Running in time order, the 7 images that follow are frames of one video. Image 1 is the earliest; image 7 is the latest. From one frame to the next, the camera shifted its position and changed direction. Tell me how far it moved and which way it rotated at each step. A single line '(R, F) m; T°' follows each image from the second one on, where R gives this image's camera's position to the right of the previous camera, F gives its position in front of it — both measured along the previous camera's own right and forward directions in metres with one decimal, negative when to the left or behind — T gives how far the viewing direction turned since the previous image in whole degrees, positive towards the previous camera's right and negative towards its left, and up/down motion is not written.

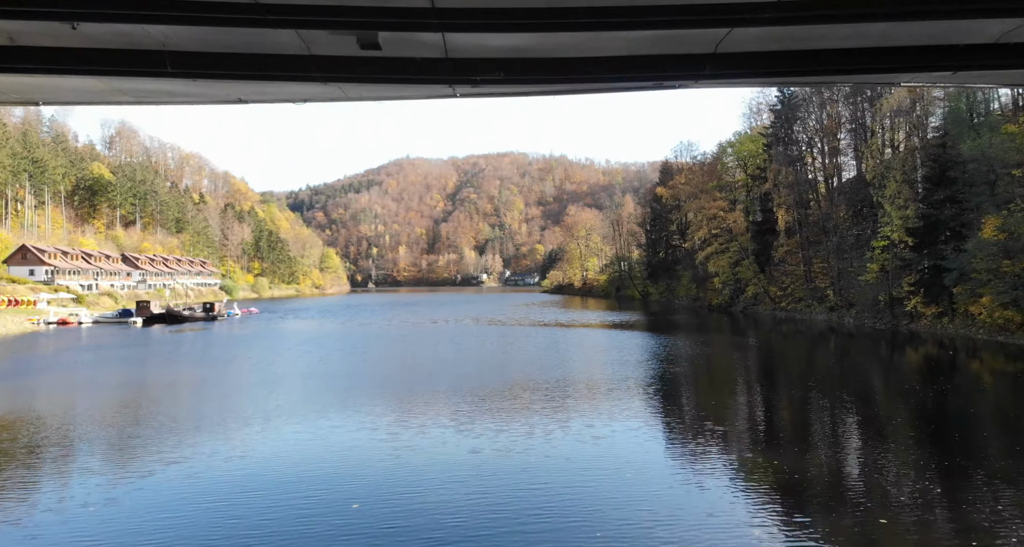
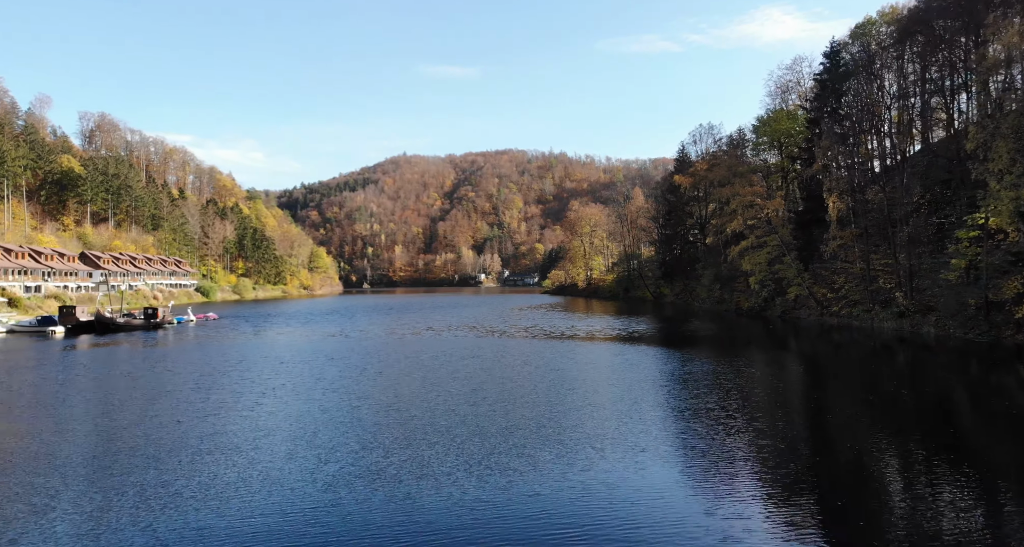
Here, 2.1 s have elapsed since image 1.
(0.0, +7.8) m; 0°
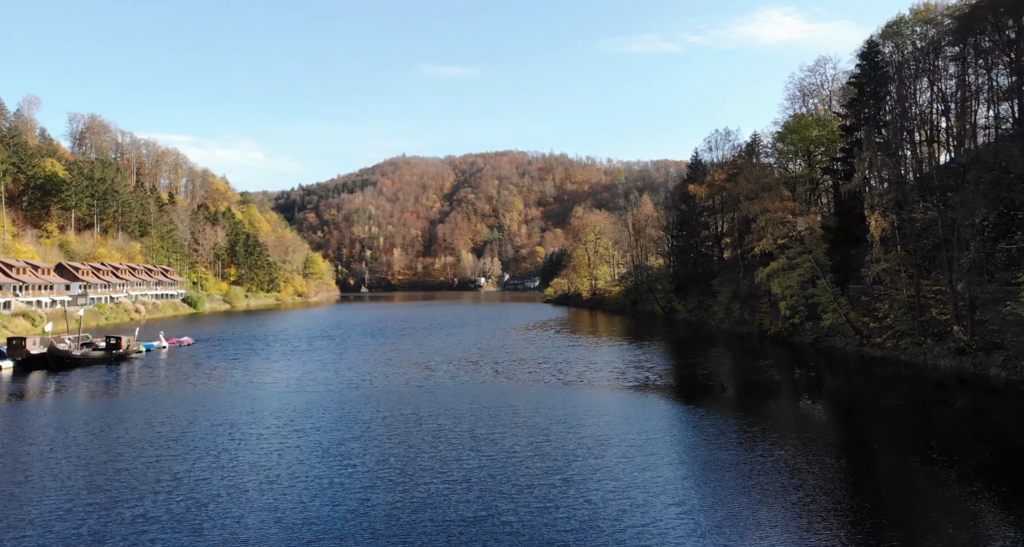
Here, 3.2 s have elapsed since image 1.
(-0.3, +4.3) m; 0°
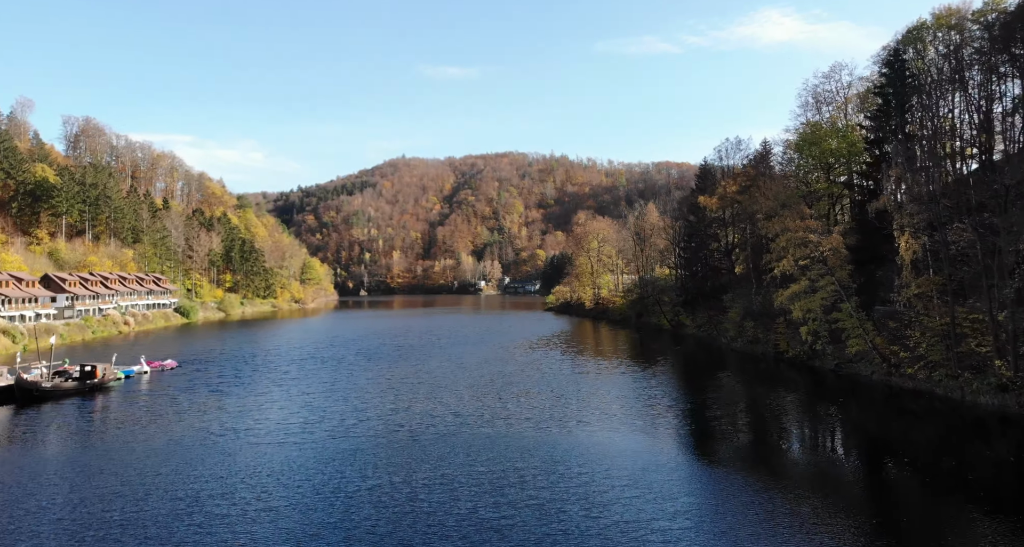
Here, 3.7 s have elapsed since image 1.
(-0.2, +2.5) m; 0°
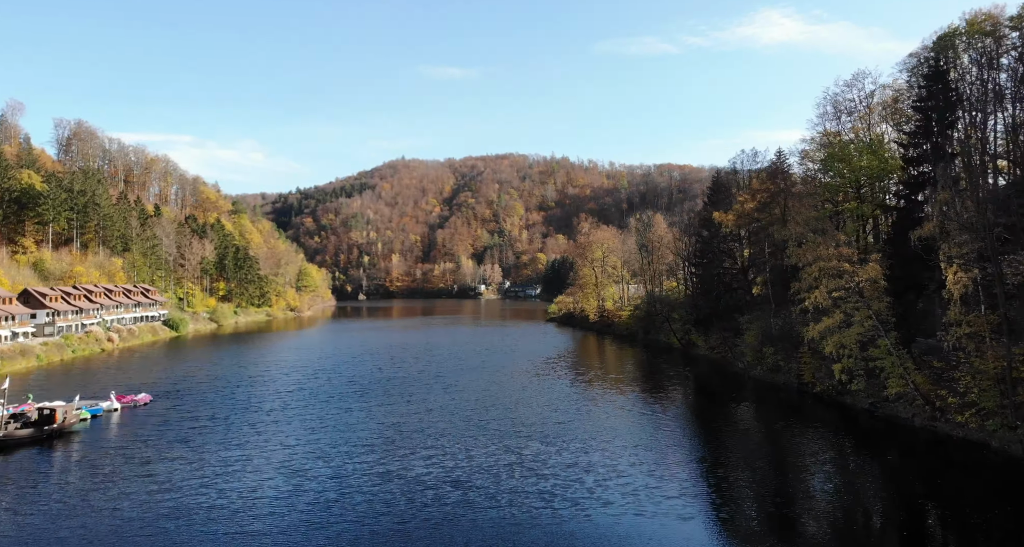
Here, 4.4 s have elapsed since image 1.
(-0.2, +3.3) m; 0°
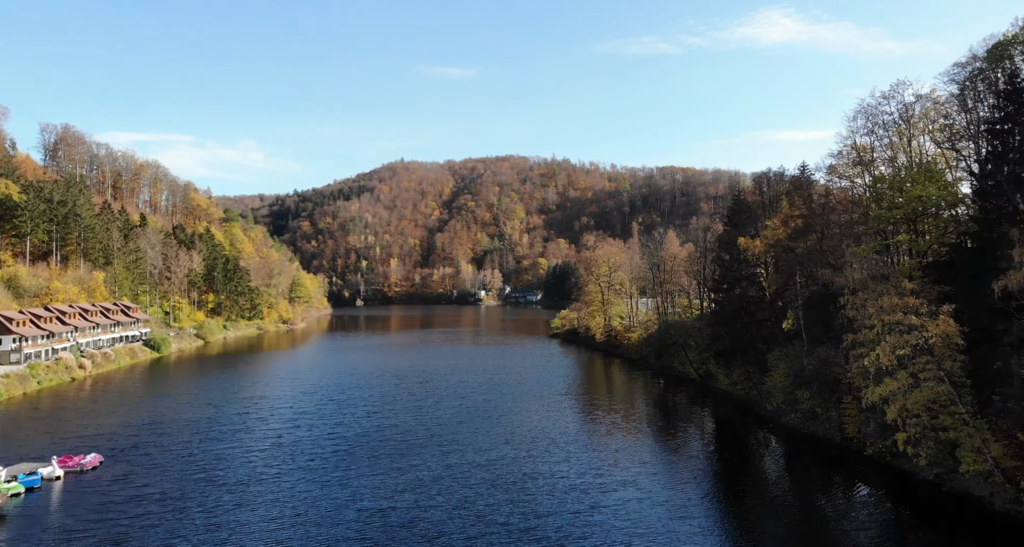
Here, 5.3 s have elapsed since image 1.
(-0.3, +5.0) m; 0°
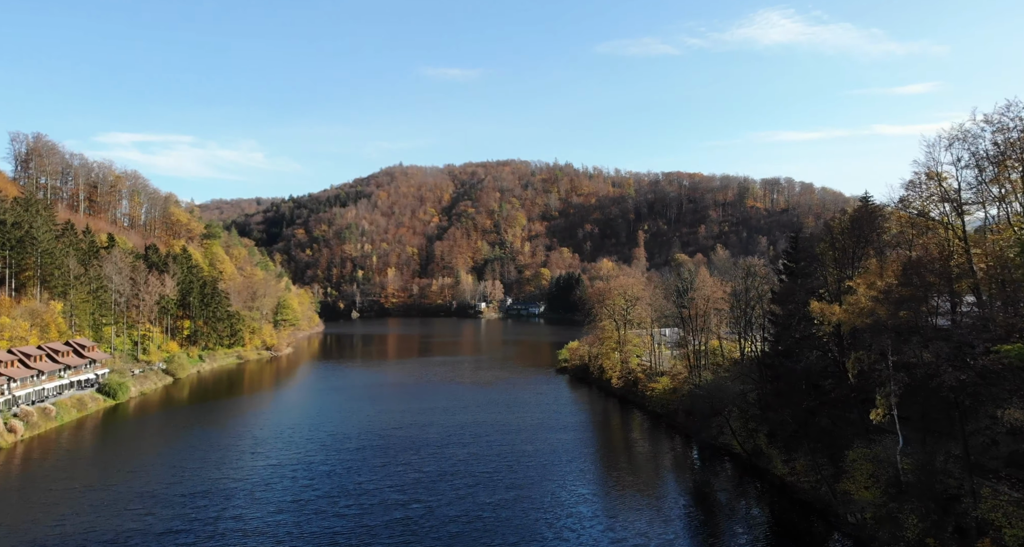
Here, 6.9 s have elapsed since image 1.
(-0.5, +10.1) m; 0°
